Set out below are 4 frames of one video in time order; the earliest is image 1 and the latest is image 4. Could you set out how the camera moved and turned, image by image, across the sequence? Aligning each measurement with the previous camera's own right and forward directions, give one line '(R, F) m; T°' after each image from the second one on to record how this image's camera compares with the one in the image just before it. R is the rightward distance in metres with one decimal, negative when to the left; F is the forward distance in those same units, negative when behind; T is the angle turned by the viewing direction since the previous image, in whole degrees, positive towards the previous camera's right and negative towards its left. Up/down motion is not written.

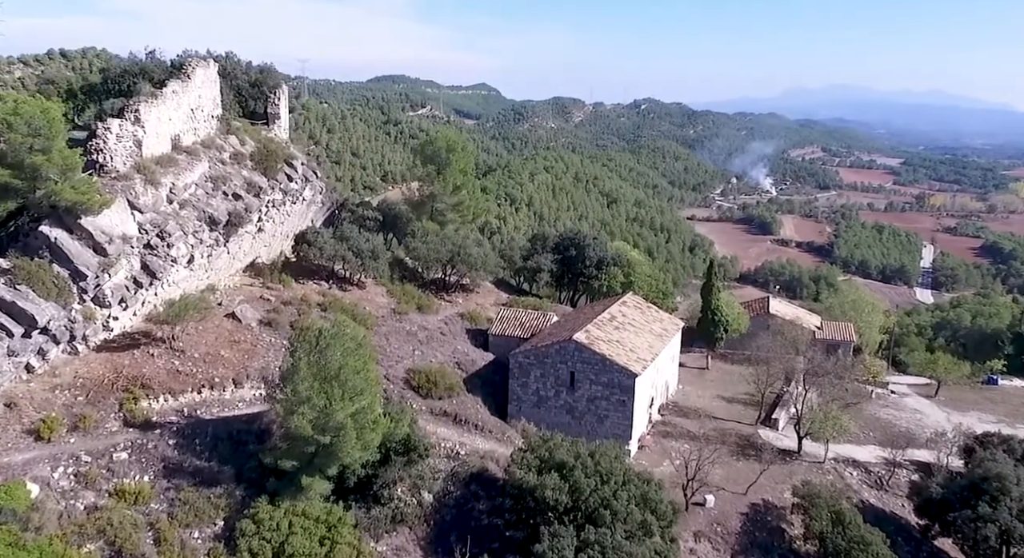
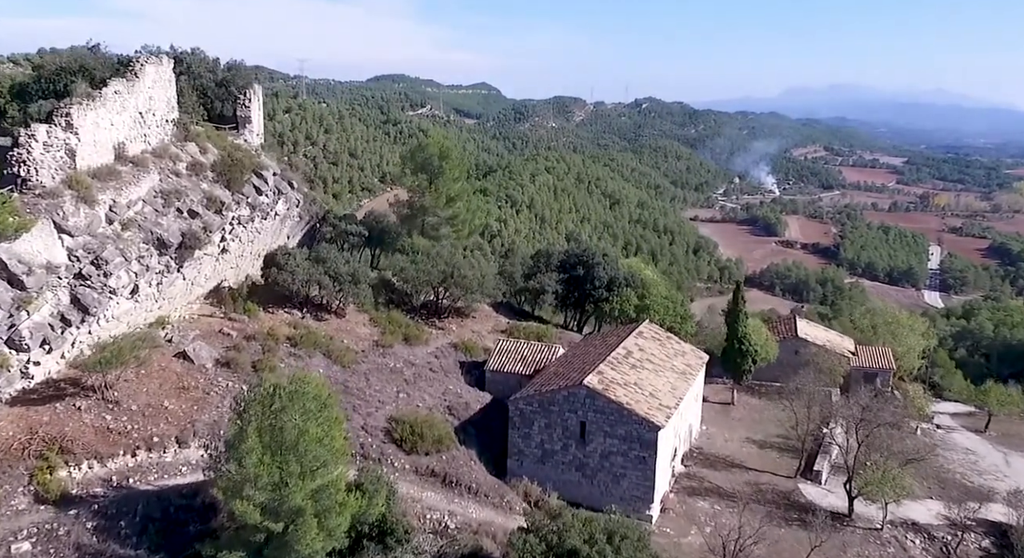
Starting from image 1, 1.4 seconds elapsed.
(0.0, +3.8) m; 0°
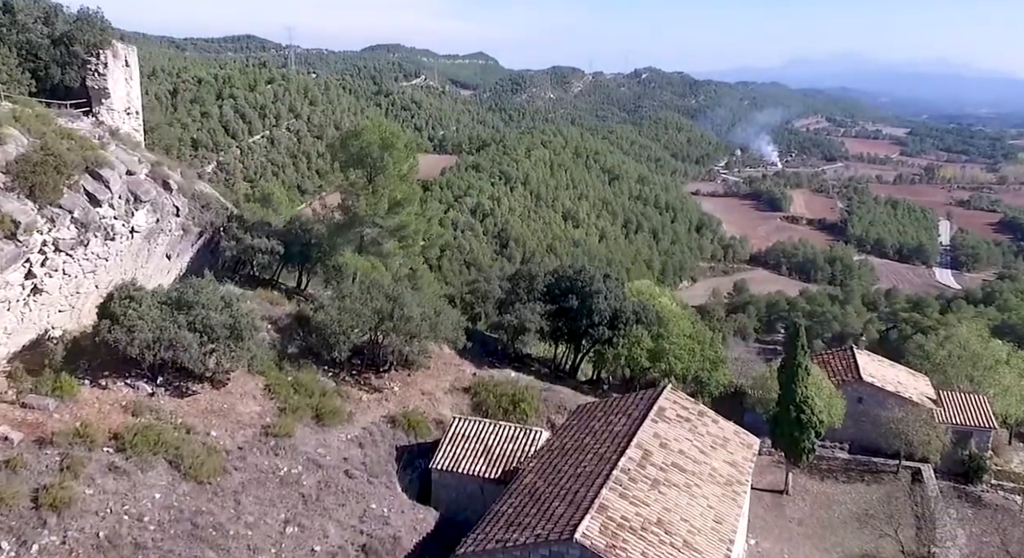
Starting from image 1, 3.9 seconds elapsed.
(+0.8, +8.8) m; 0°
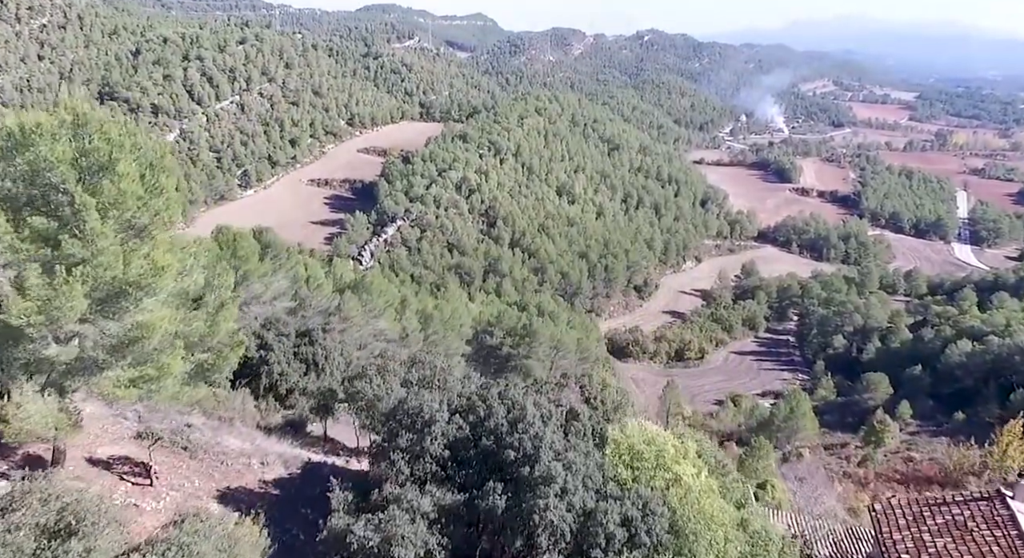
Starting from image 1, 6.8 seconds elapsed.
(+1.9, +12.7) m; 0°
